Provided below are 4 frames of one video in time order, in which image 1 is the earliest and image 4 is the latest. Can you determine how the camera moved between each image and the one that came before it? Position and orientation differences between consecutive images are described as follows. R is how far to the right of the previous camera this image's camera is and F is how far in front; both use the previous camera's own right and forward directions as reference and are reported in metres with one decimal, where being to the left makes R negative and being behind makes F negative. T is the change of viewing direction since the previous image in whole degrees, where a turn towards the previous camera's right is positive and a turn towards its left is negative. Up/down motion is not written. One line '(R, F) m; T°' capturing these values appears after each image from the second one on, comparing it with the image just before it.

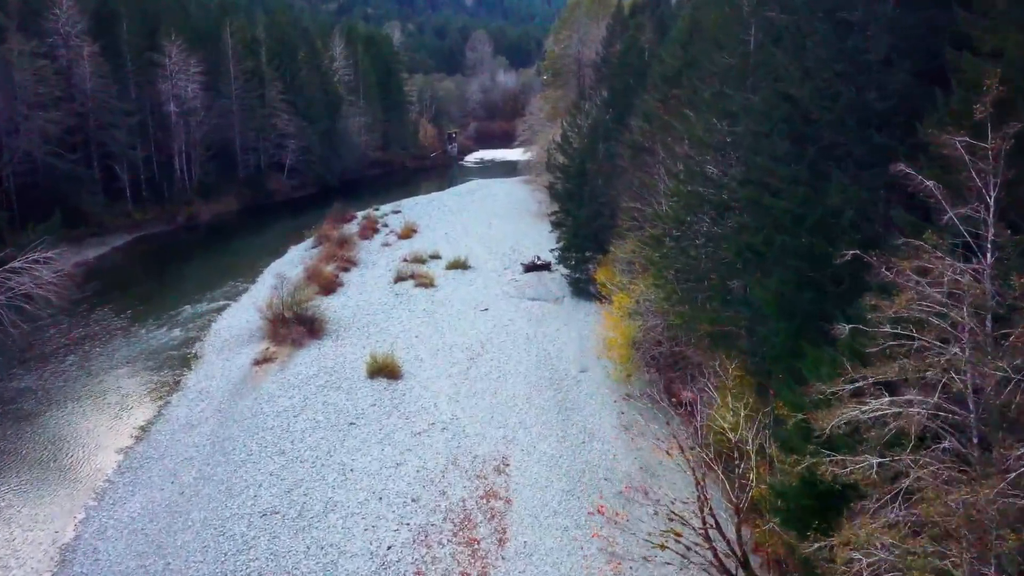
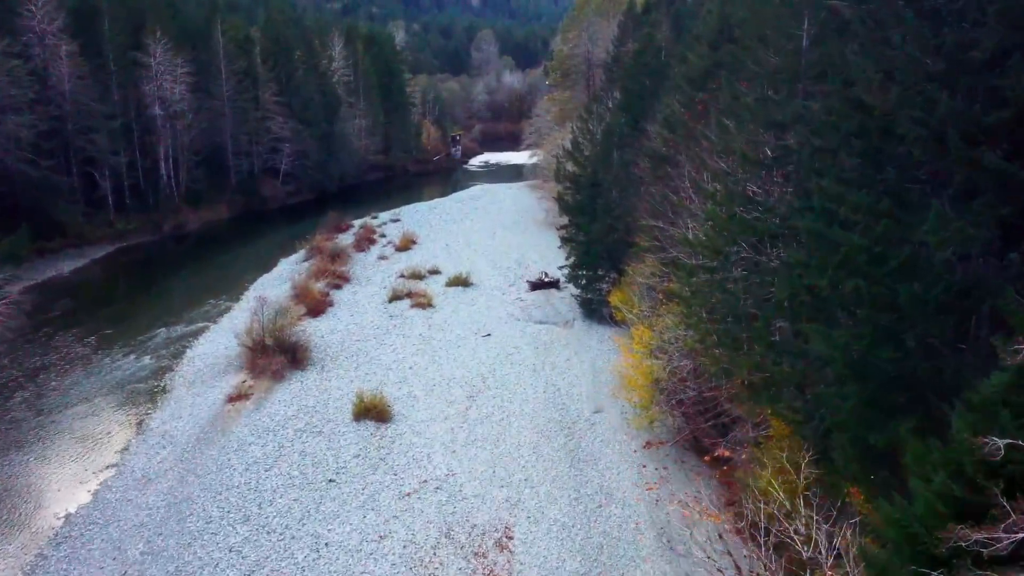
(0.0, +2.9) m; 0°
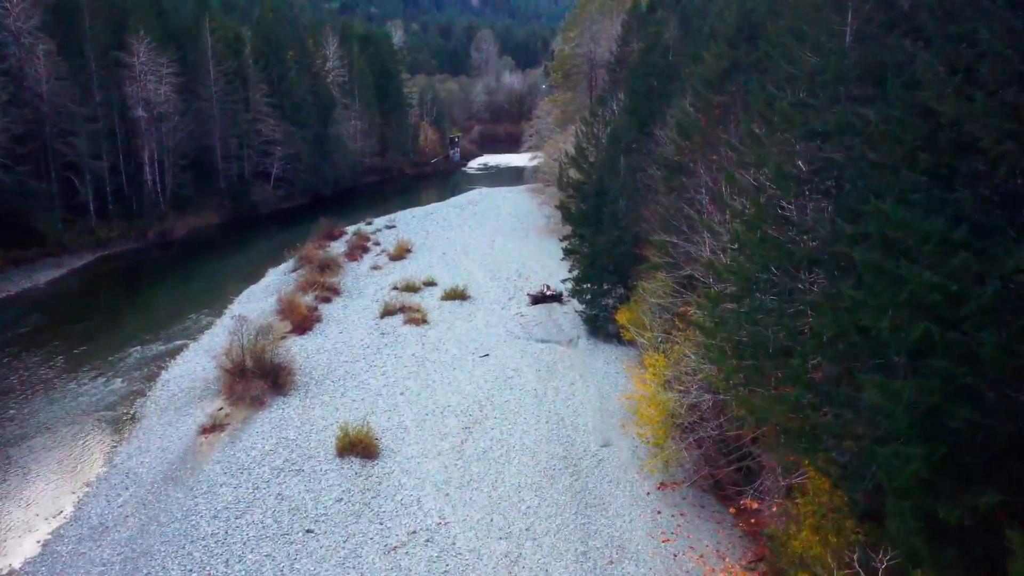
(0.0, +2.0) m; 0°
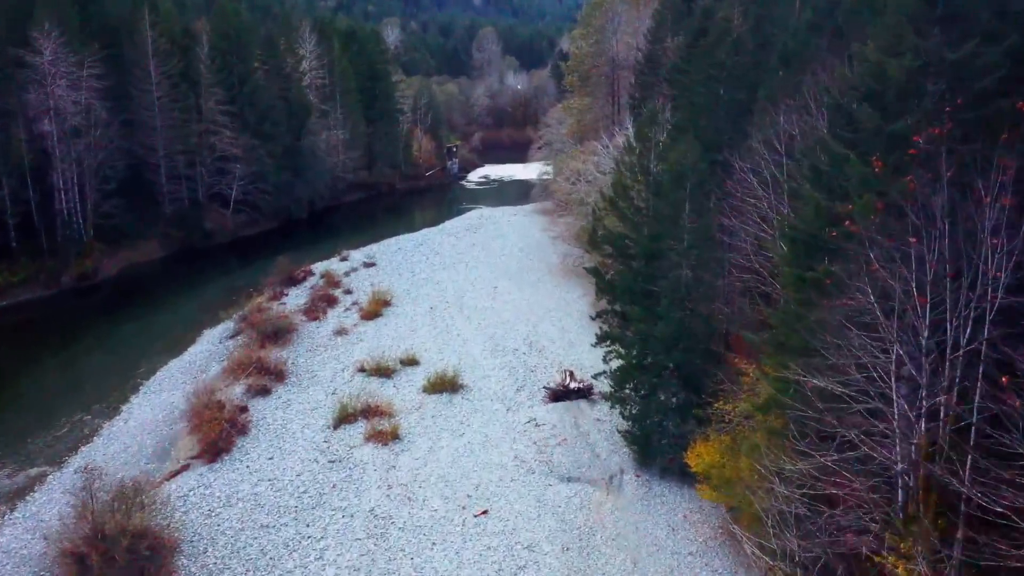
(-0.2, +9.3) m; 0°
